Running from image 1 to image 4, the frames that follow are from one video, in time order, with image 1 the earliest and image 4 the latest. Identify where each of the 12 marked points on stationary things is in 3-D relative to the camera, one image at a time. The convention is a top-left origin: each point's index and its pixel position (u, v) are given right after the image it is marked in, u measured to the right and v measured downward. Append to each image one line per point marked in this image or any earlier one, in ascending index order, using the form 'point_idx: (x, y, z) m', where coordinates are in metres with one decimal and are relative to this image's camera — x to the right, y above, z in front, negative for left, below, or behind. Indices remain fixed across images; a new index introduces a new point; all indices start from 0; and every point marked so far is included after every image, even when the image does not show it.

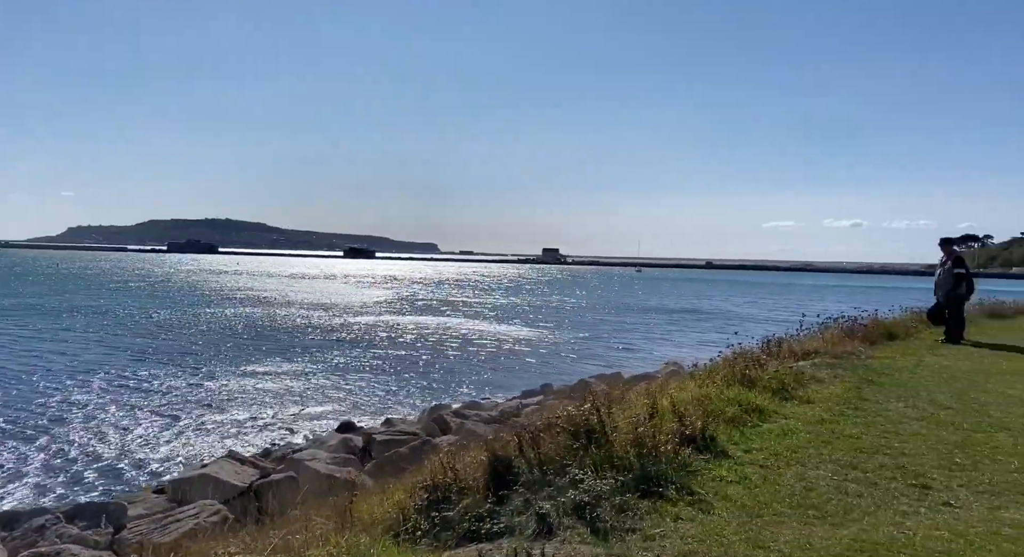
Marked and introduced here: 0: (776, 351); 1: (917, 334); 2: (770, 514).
0: (+4.2, -1.1, +12.3) m
1: (+7.8, -1.0, +15.3) m
2: (+1.2, -1.1, +3.7) m
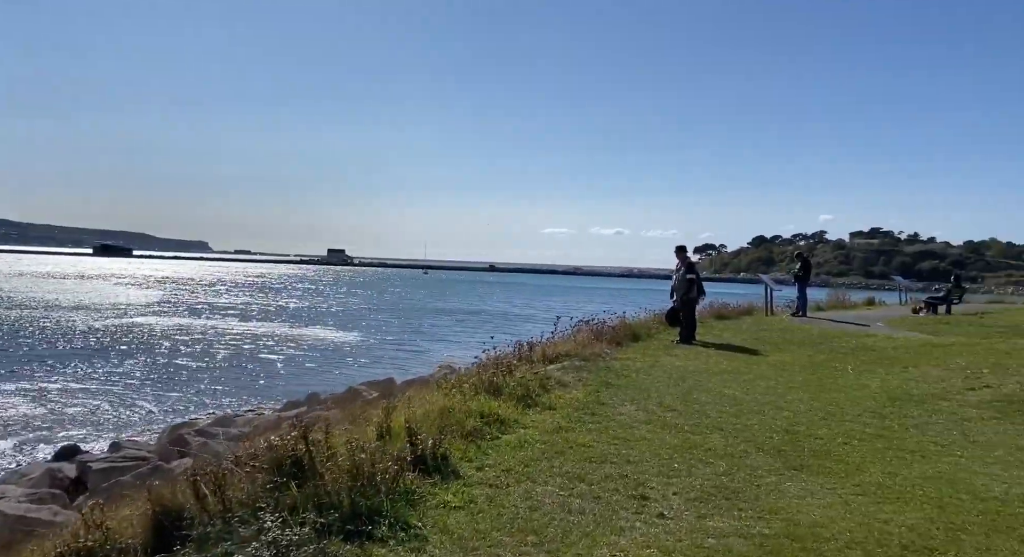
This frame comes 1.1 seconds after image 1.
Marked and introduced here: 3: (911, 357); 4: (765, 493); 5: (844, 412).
0: (+0.3, -1.2, +12.6) m
1: (+3.0, -1.2, +16.5) m
2: (-0.1, -1.2, +3.5) m
3: (+6.5, -1.2, +13.0) m
4: (+1.7, -1.5, +5.5) m
5: (+3.9, -1.5, +9.3) m
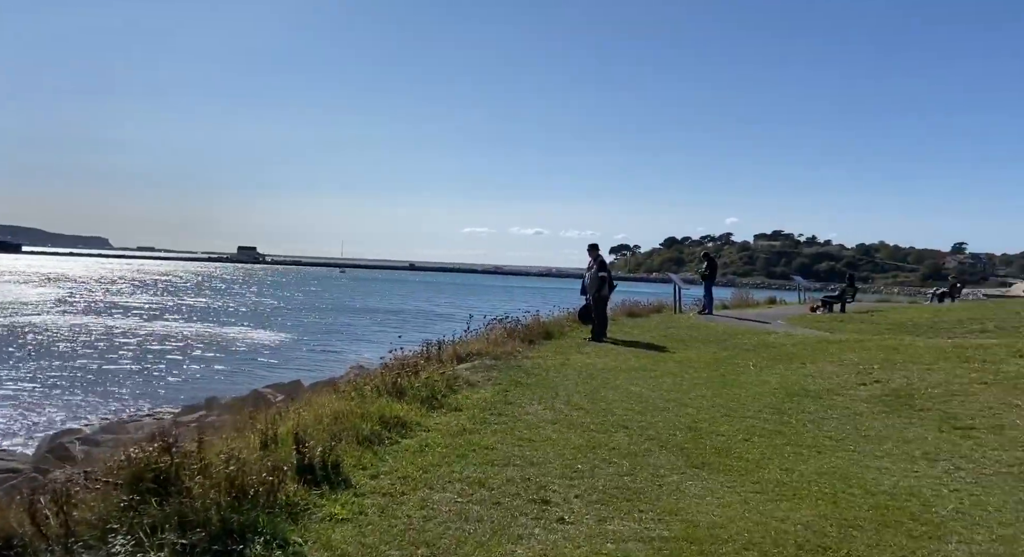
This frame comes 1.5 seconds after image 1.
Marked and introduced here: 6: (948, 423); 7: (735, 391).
0: (-1.1, -1.2, +12.3) m
1: (+1.1, -1.2, +16.5) m
2: (-0.6, -1.2, +3.3) m
3: (+4.9, -1.2, +13.4) m
4: (+1.1, -1.5, +5.5) m
5: (+2.7, -1.5, +9.5) m
6: (+4.8, -1.6, +8.8) m
7: (+2.9, -1.5, +10.5) m
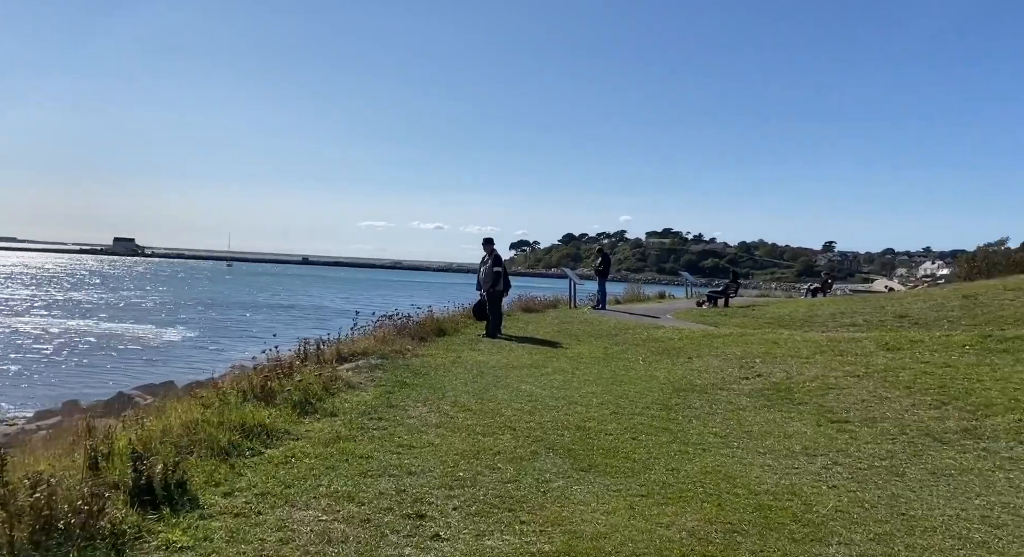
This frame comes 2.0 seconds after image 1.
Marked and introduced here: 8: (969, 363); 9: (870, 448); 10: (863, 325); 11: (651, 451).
0: (-2.8, -1.1, +11.7) m
1: (-1.1, -1.1, +16.1) m
2: (-1.1, -1.1, +2.8) m
3: (+3.1, -1.2, +13.6) m
4: (+0.3, -1.4, +5.2) m
5: (+1.4, -1.5, +9.4) m
6: (+3.5, -1.5, +9.0) m
7: (+1.5, -1.4, +10.4) m
8: (+5.9, -1.1, +10.4) m
9: (+3.5, -1.6, +7.8) m
10: (+7.4, -1.0, +16.9) m
11: (+1.2, -1.5, +7.1) m
